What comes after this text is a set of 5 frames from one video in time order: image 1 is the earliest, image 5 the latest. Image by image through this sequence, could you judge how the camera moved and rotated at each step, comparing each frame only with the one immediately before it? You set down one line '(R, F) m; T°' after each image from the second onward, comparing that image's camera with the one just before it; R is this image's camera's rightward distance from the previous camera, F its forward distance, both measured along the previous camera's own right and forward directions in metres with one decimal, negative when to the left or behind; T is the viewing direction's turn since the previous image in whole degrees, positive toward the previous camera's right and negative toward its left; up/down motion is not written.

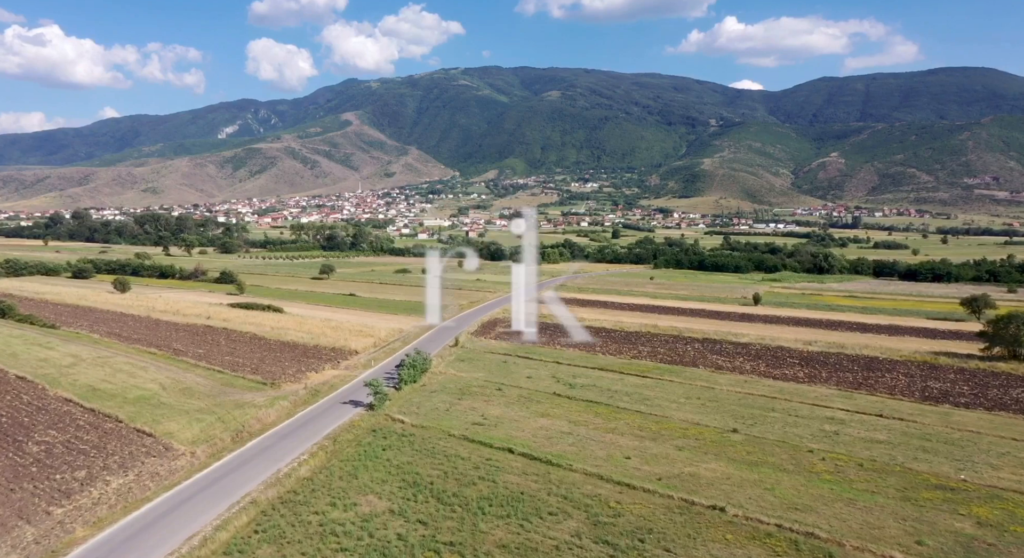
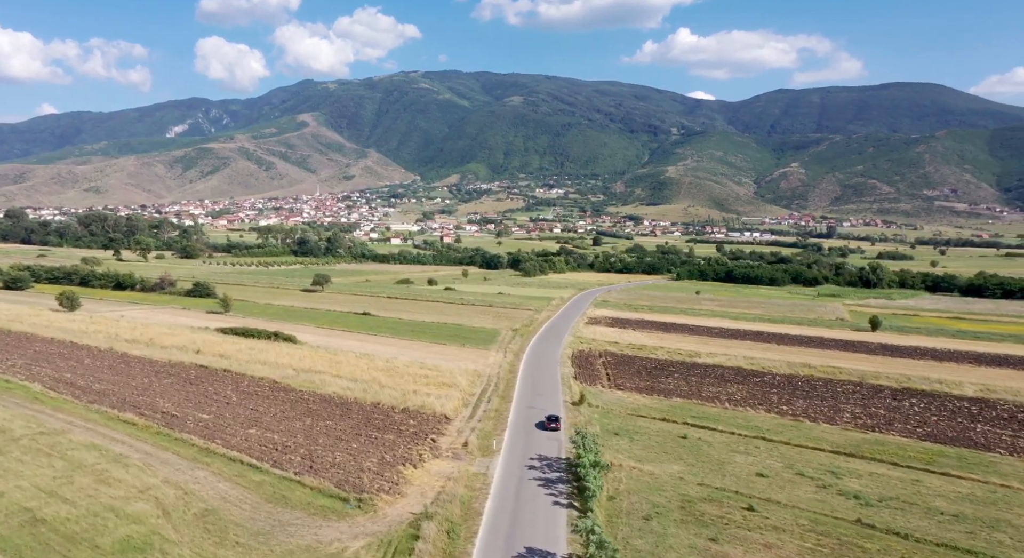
(-8.1, +12.9) m; +4°
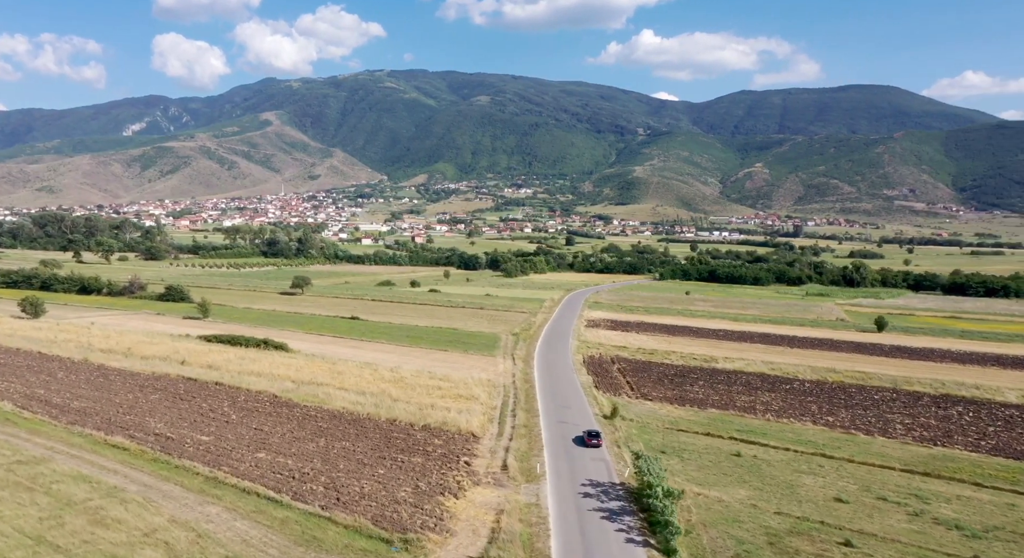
(-2.3, +2.2) m; +3°
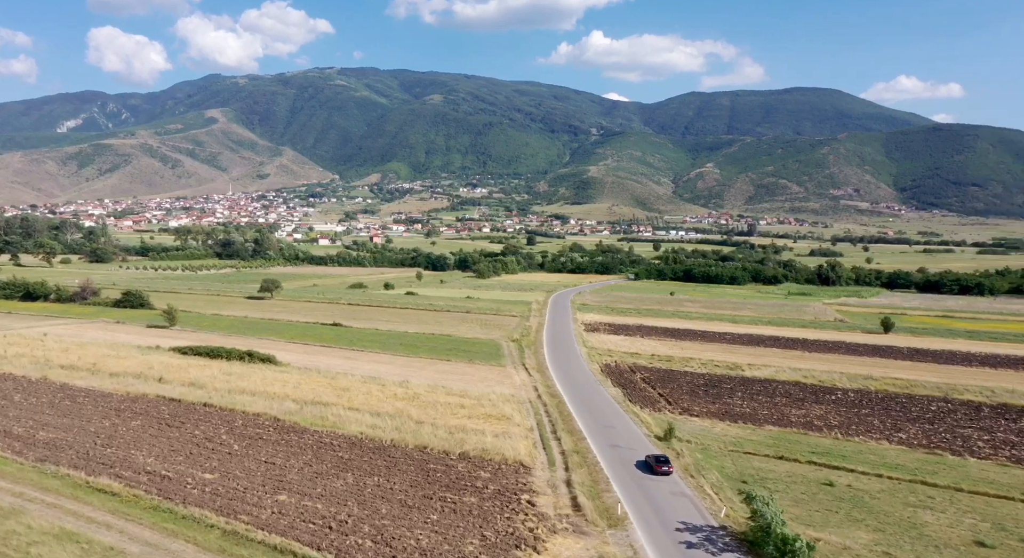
(-3.1, +3.1) m; +4°
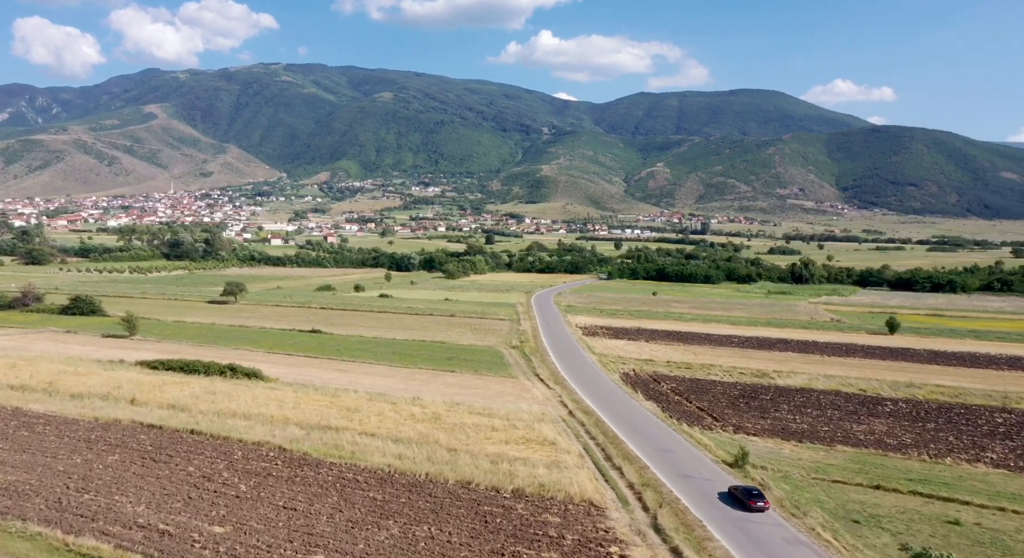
(-3.1, +3.2) m; +4°
